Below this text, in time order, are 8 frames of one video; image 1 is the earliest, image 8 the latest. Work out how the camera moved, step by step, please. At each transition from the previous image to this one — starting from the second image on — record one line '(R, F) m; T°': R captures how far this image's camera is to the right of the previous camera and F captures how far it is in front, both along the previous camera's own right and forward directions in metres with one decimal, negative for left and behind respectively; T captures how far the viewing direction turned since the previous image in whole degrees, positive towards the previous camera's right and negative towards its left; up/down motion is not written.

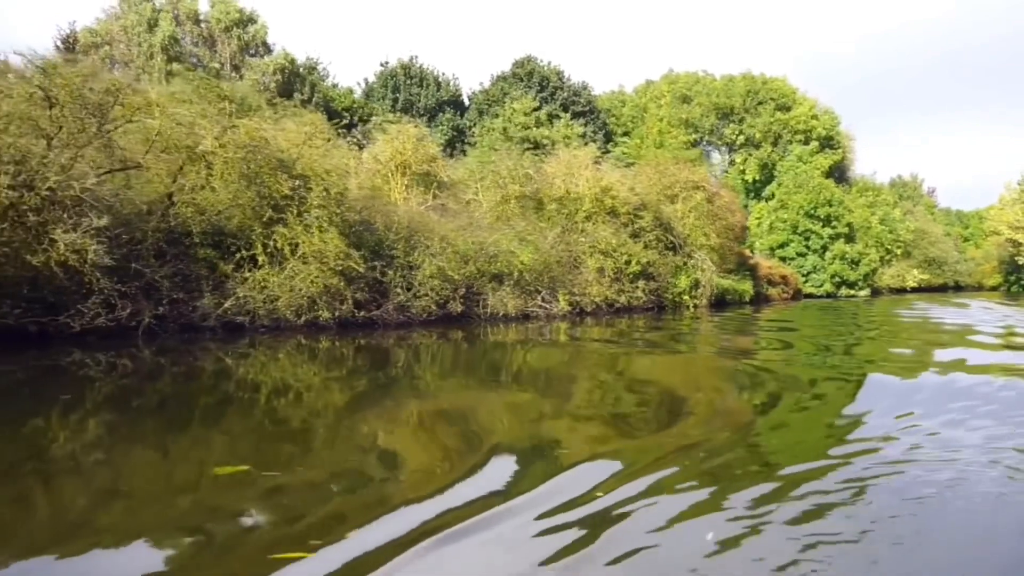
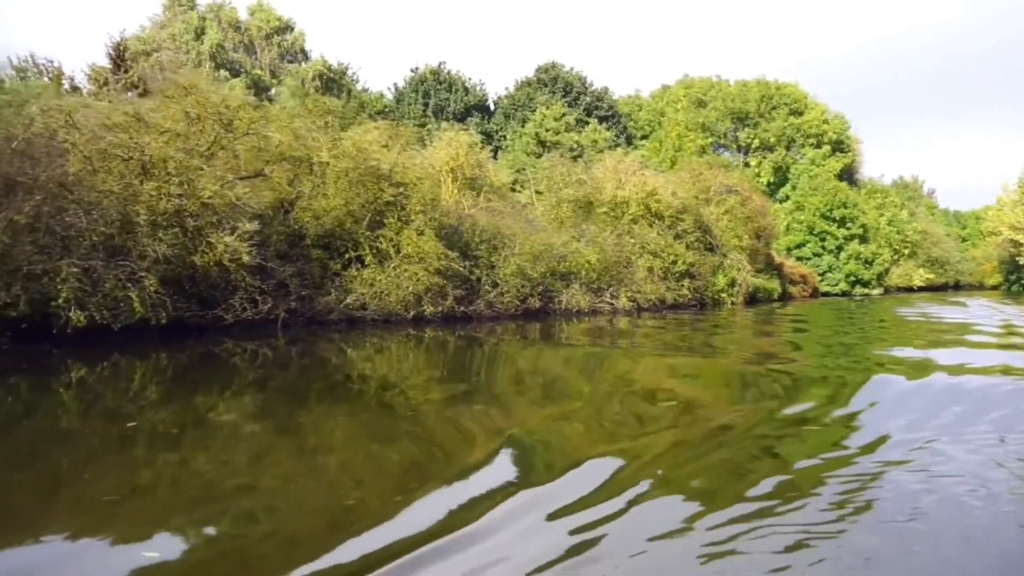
(-2.1, -1.9) m; 0°
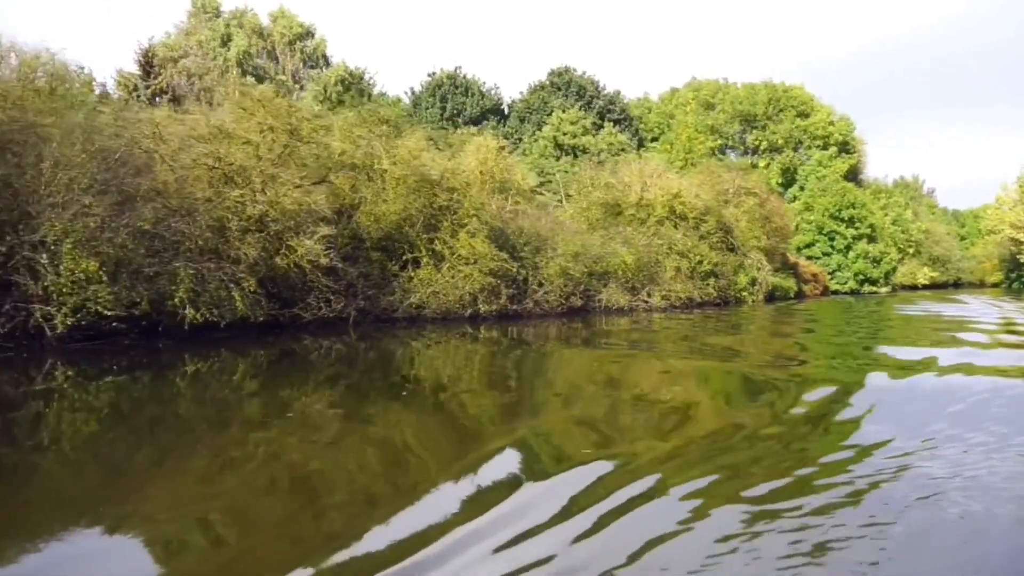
(-1.3, -1.2) m; 0°
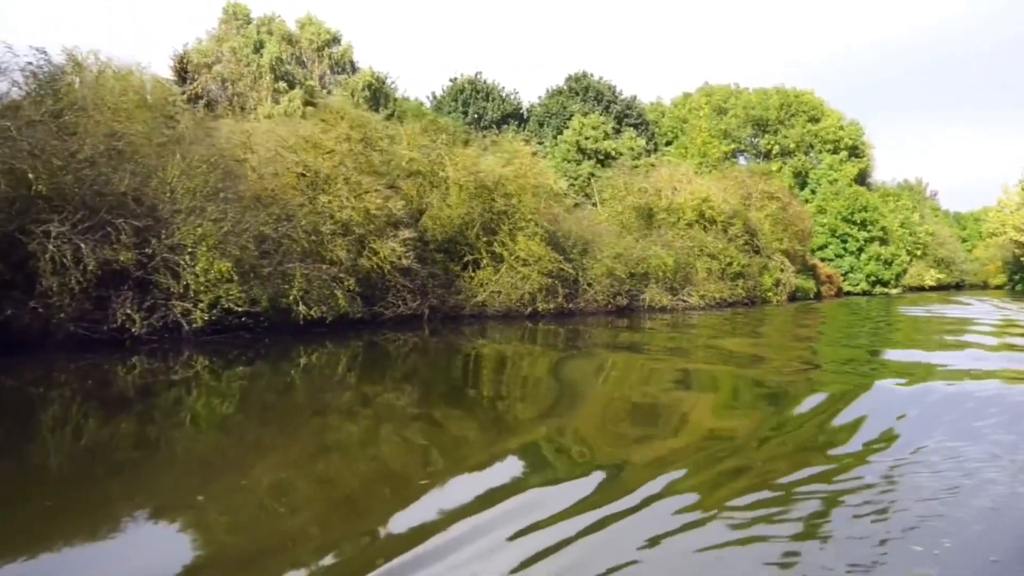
(-1.5, -1.4) m; 0°
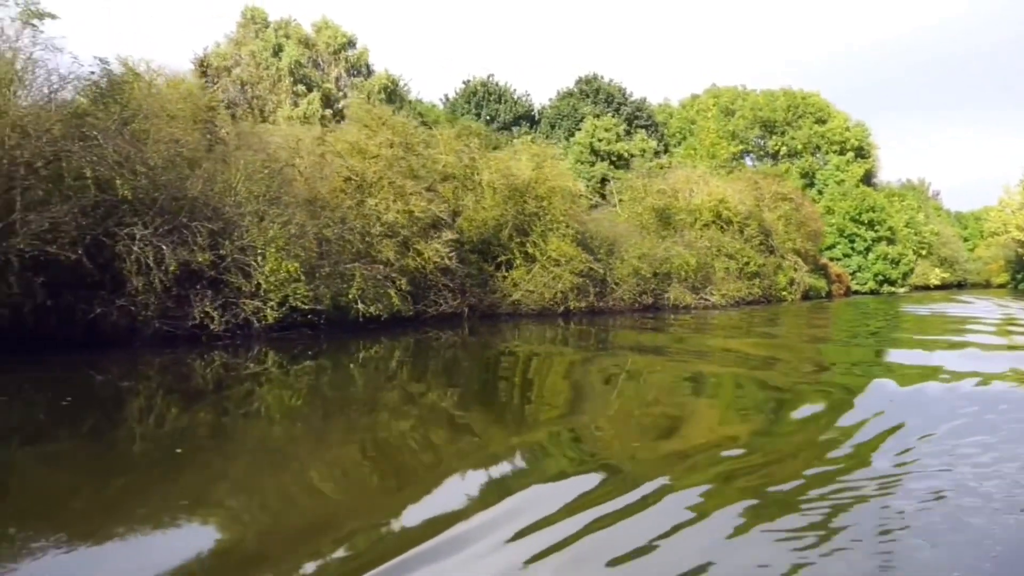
(-0.9, -0.8) m; 0°
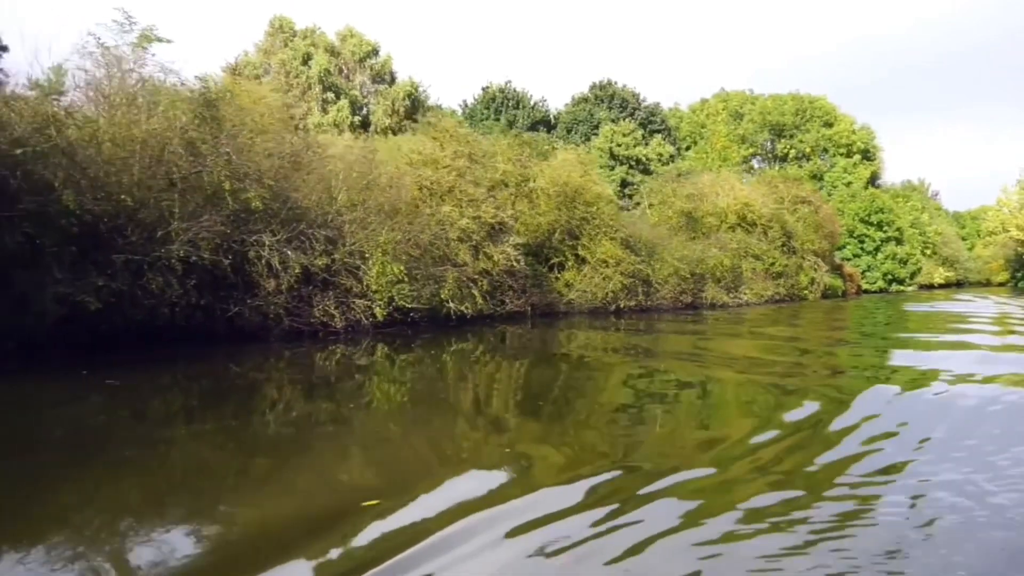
(-1.7, -1.5) m; 0°
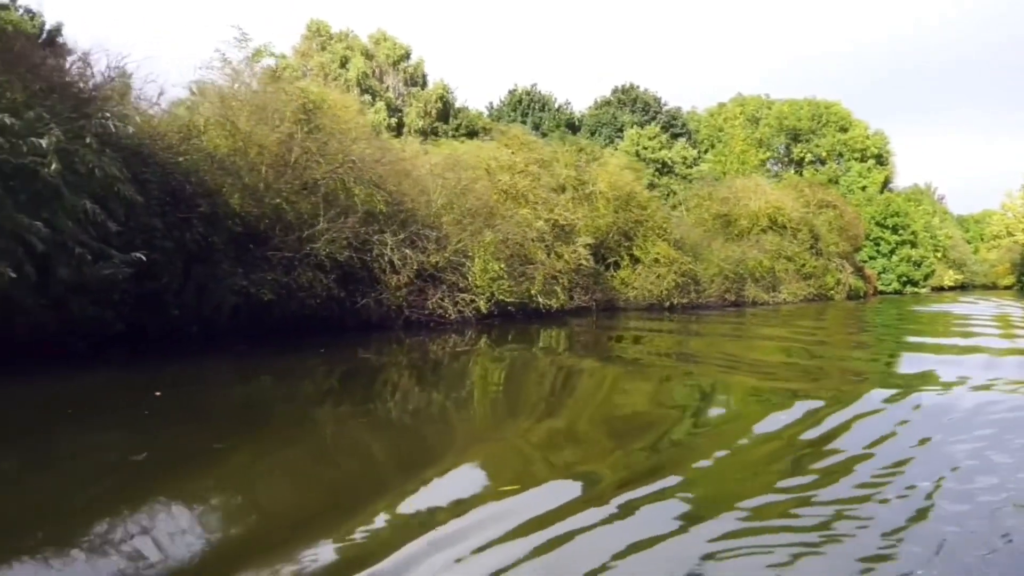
(-1.9, -1.7) m; 0°
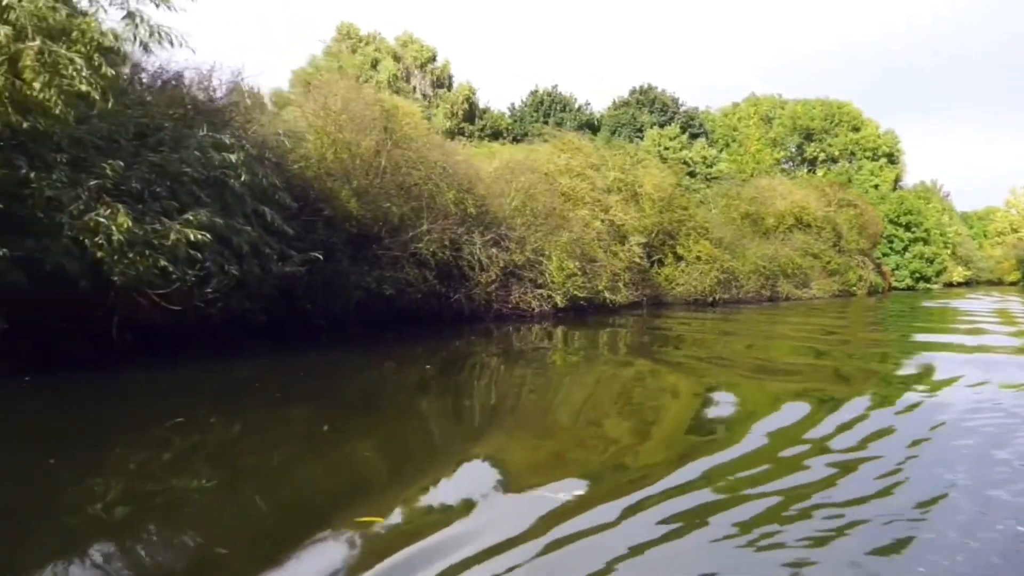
(-1.7, -1.5) m; 0°
